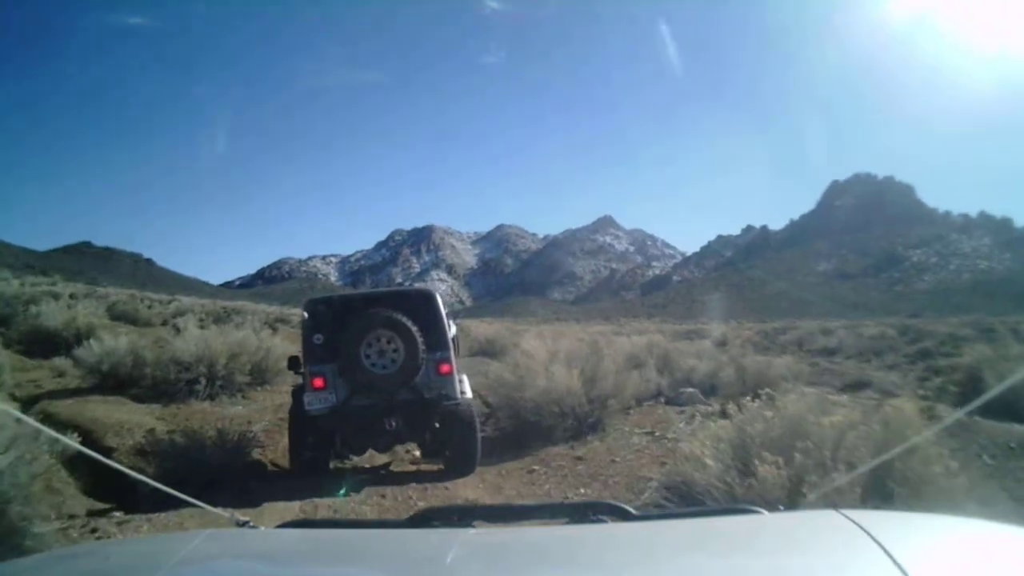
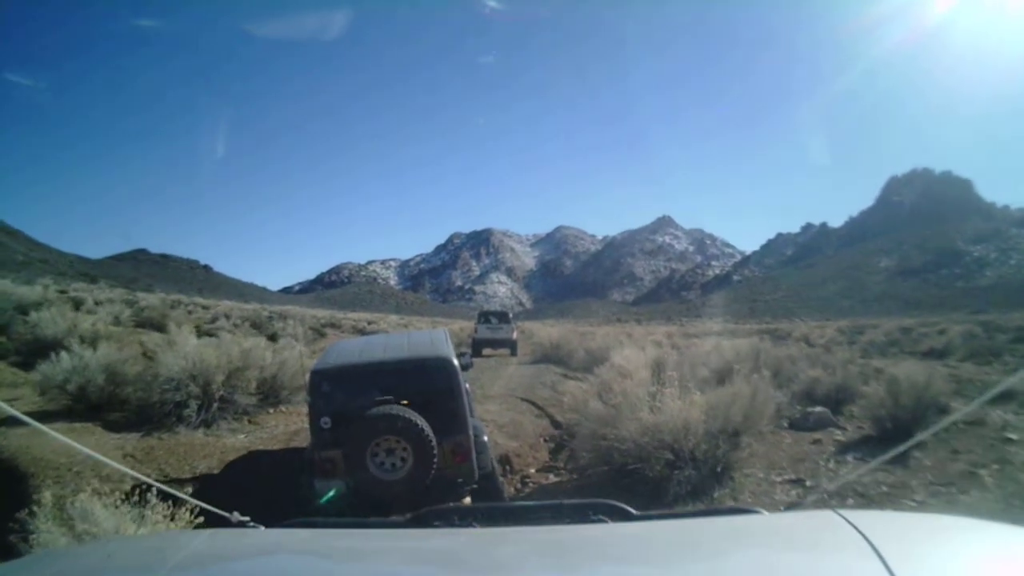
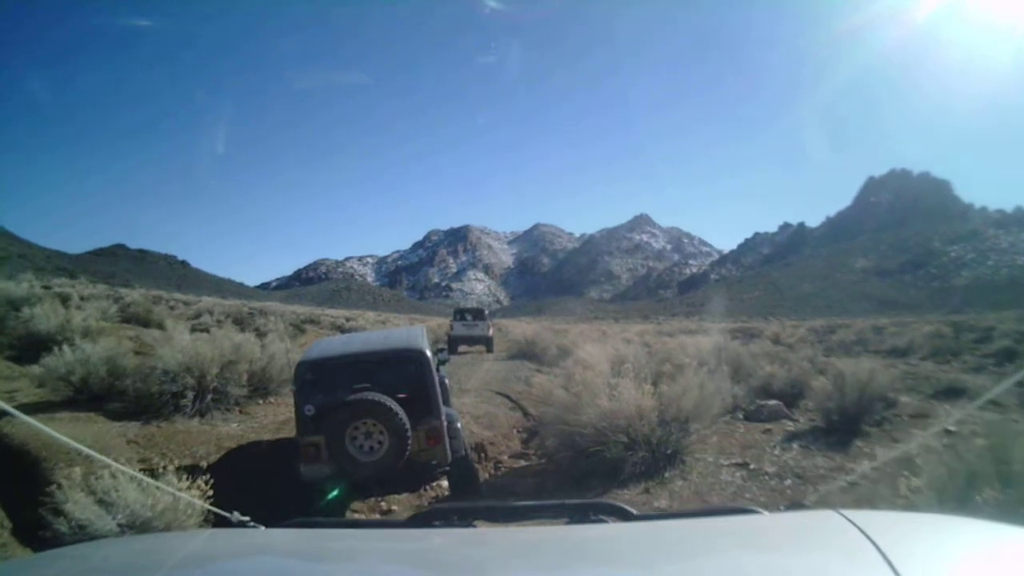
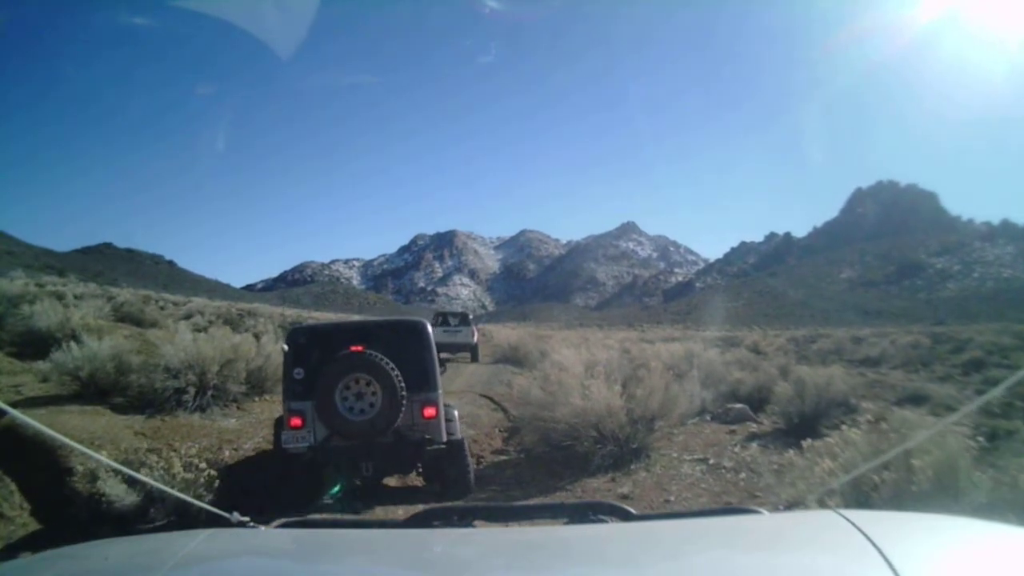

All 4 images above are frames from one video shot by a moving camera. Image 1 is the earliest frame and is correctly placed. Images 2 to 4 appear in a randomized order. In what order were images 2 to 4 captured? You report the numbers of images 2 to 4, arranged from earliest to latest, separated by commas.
4, 3, 2
